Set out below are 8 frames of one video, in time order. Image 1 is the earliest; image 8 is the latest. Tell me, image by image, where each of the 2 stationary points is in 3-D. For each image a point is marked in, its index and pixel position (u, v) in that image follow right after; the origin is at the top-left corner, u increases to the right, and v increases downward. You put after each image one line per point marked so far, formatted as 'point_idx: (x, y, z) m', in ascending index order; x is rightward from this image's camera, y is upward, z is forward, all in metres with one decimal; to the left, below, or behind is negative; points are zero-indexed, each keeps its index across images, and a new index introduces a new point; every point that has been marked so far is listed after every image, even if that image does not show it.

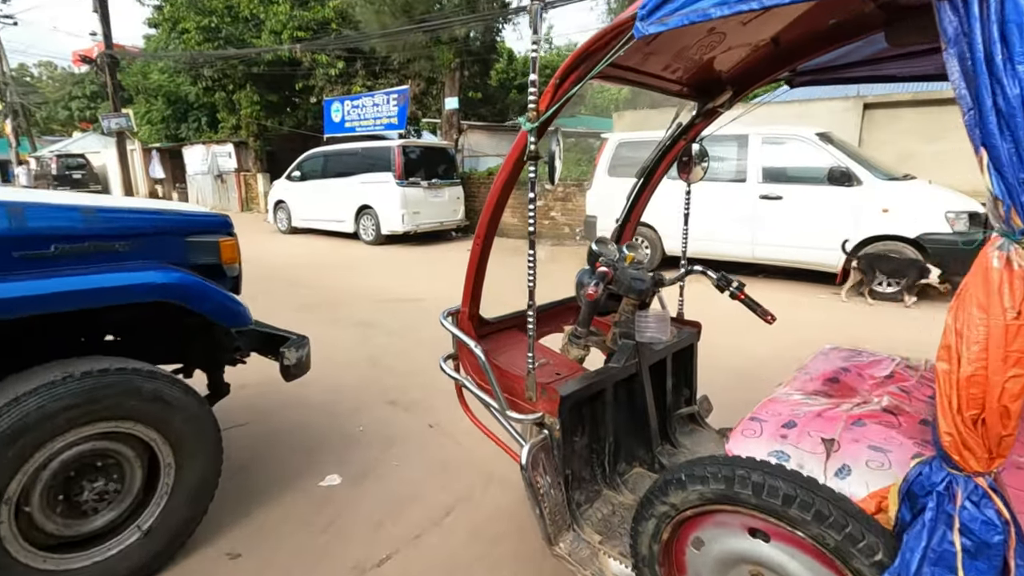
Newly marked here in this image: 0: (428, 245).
0: (-1.8, +0.9, +11.3) m
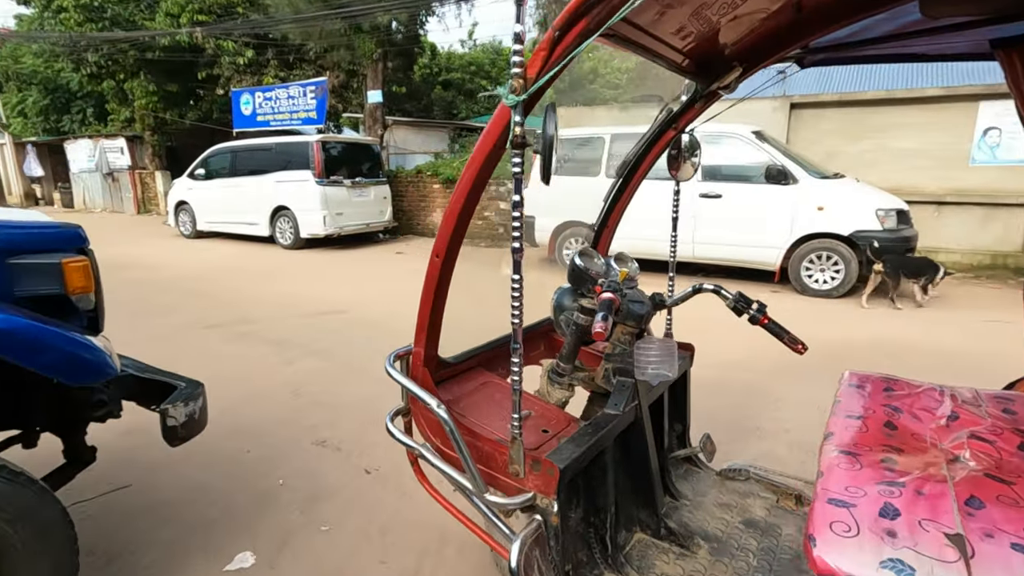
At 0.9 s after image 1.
0: (-3.1, +0.8, +10.5) m
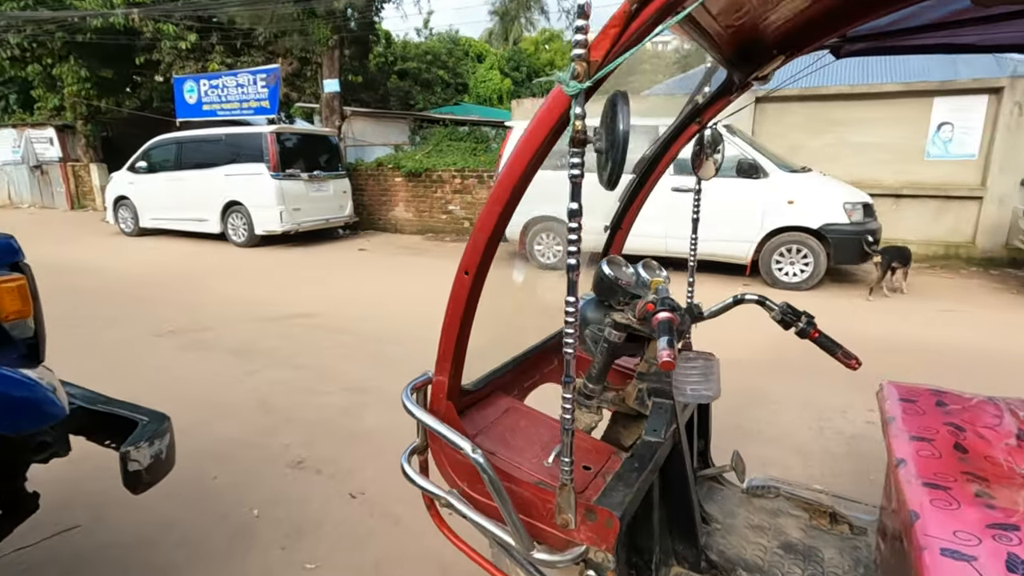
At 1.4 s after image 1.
0: (-3.7, +0.8, +10.0) m
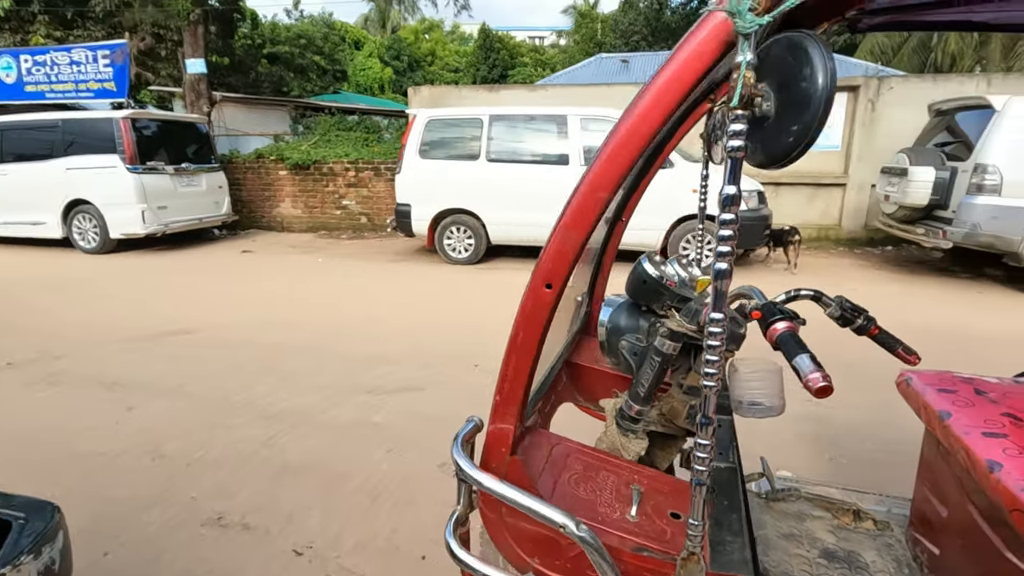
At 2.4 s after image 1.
0: (-5.3, +0.7, +8.7) m
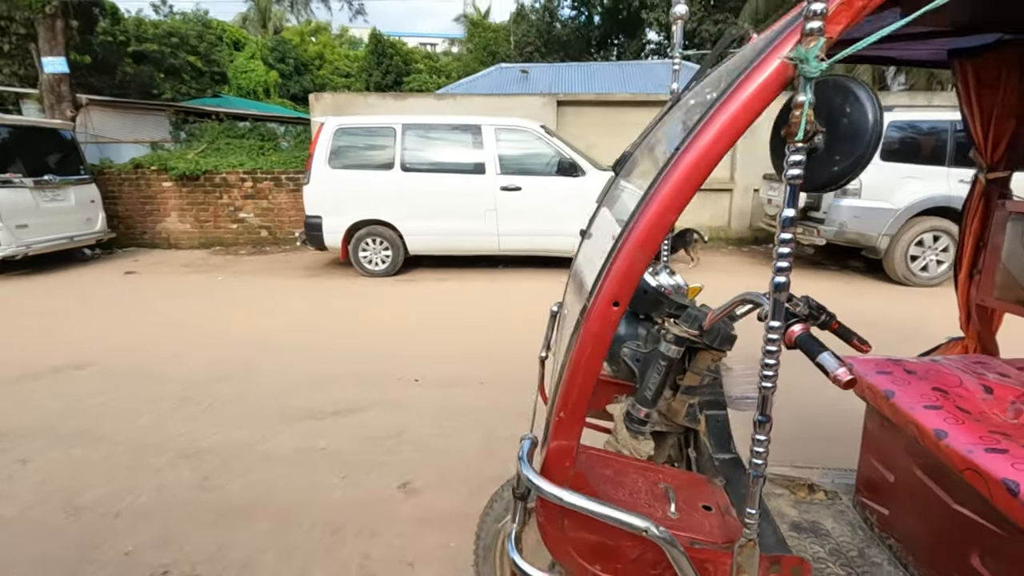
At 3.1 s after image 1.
0: (-6.6, +0.2, +7.7) m
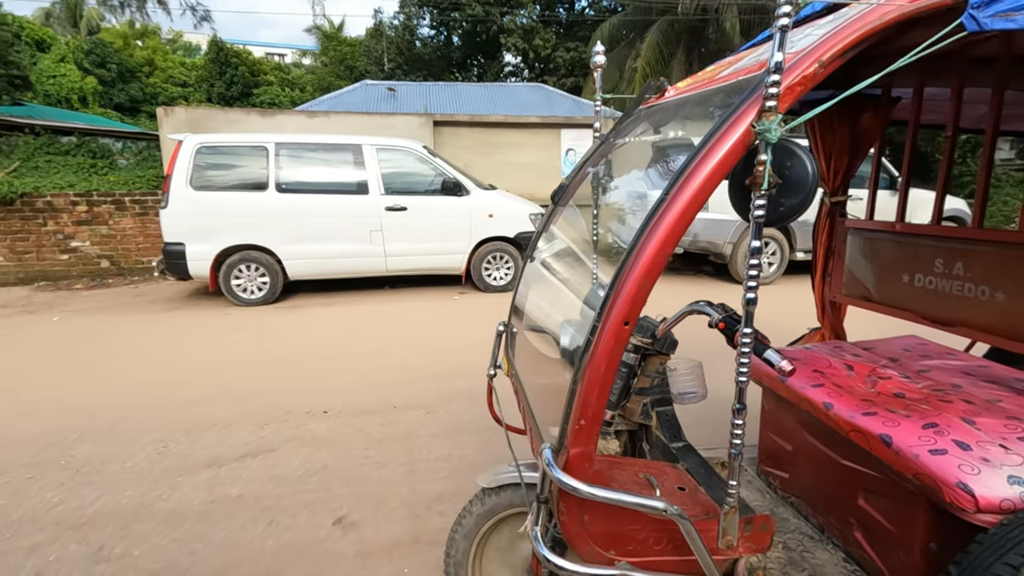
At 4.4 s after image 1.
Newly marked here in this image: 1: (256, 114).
0: (-8.0, -0.4, +6.0) m
1: (-4.1, +2.8, +8.5) m
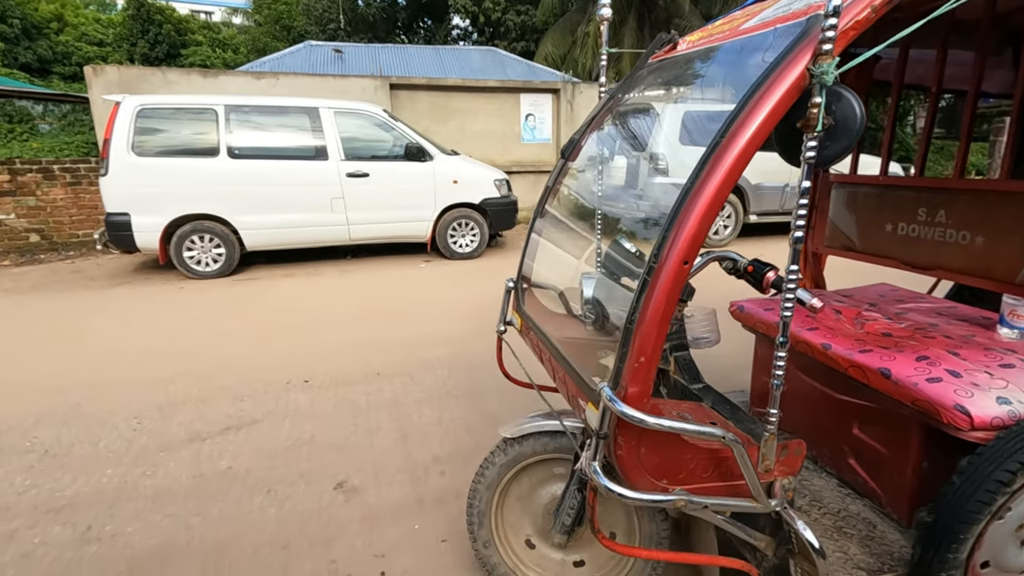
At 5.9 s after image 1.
0: (-8.3, -0.2, +5.3) m
1: (-4.7, +3.2, +7.9) m
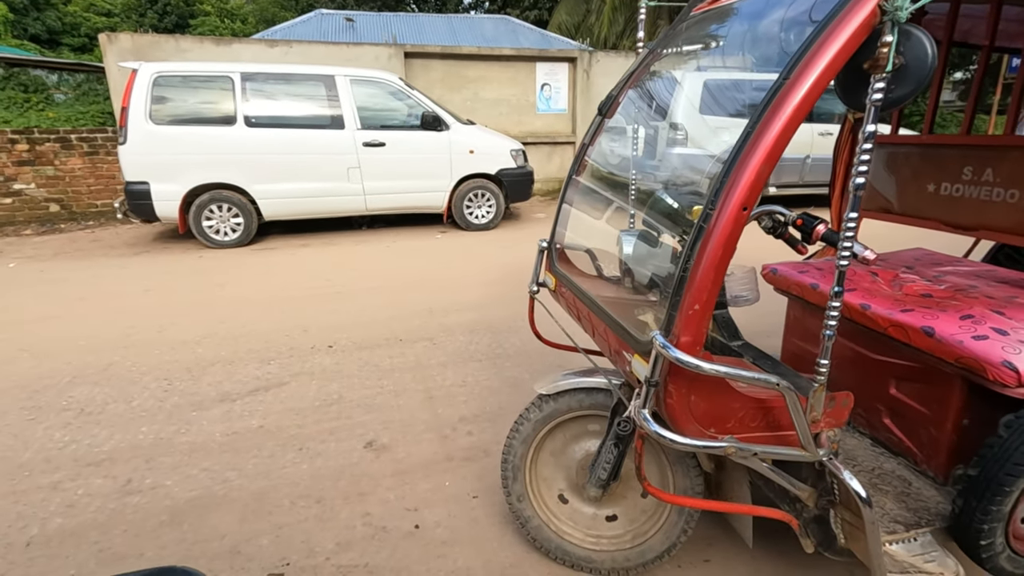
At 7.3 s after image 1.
0: (-8.1, +0.1, +5.4) m
1: (-4.4, +3.6, +7.9) m
